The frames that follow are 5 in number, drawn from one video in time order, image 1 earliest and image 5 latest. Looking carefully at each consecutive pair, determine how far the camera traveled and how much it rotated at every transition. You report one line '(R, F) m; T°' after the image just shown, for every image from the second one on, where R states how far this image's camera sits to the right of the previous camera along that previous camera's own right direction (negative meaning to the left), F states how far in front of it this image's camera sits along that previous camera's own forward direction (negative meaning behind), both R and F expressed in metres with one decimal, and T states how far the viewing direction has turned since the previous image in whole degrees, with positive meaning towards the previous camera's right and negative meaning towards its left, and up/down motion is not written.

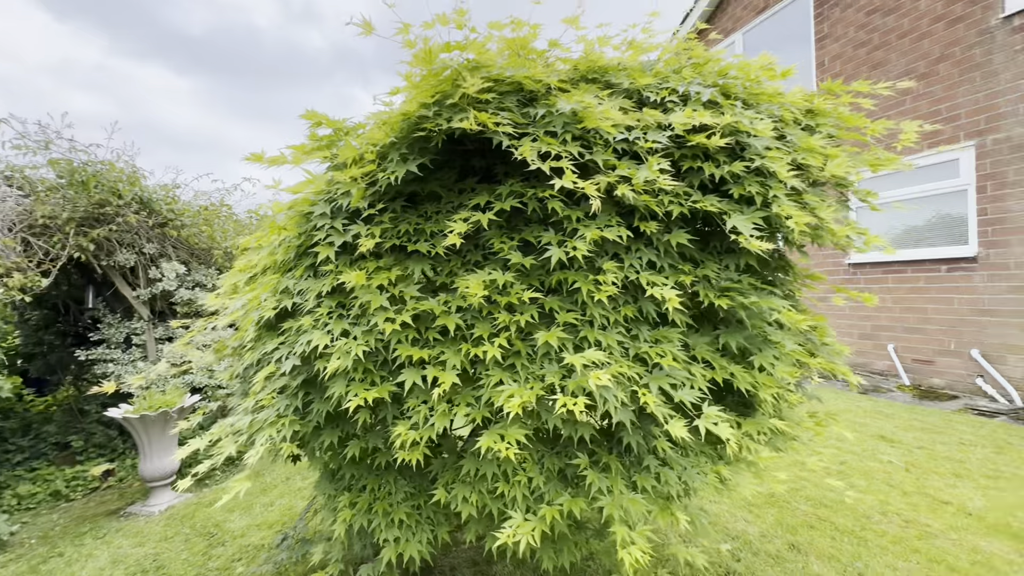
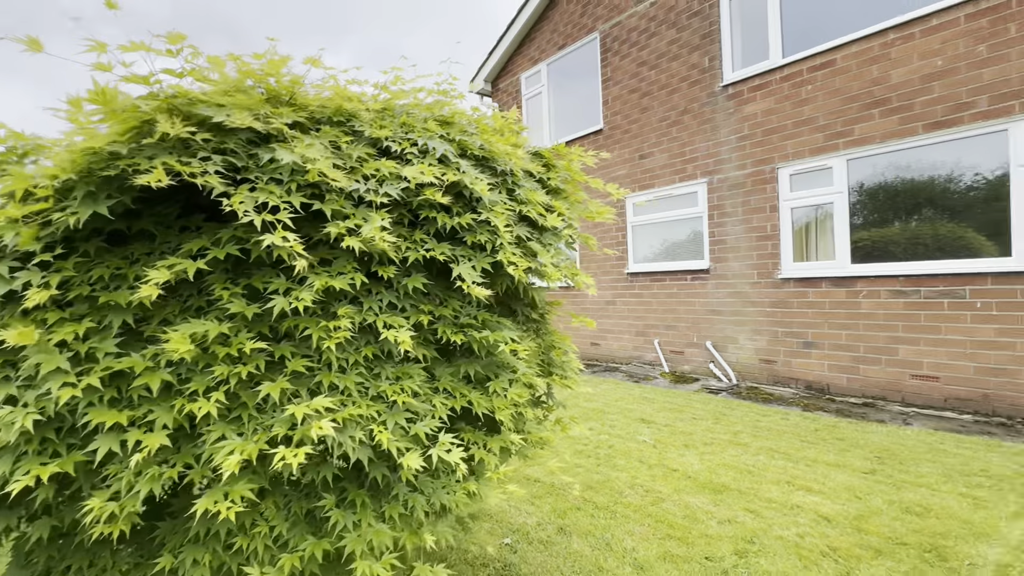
(+0.2, -0.1) m; +20°
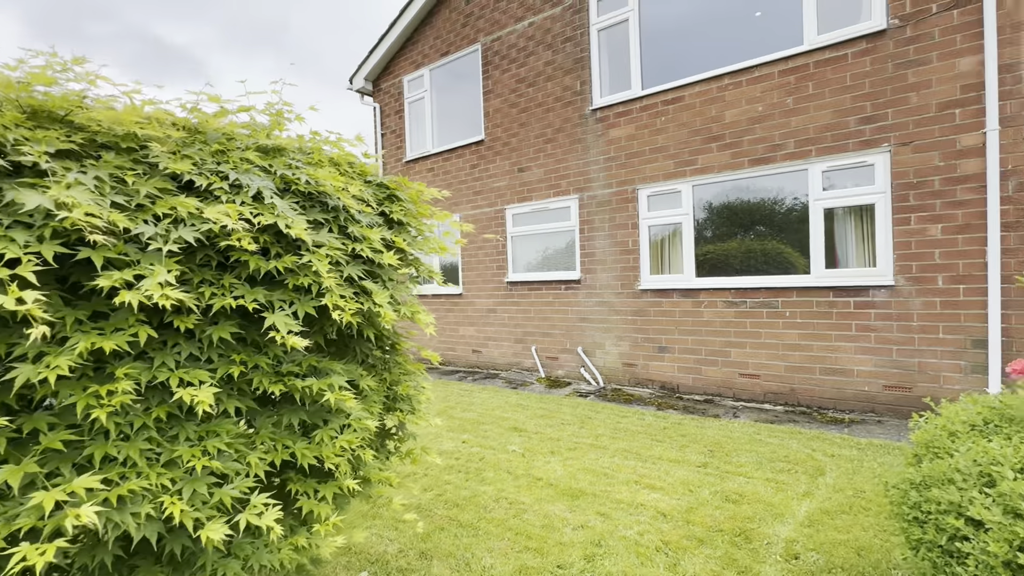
(+0.2, 0.0) m; +13°
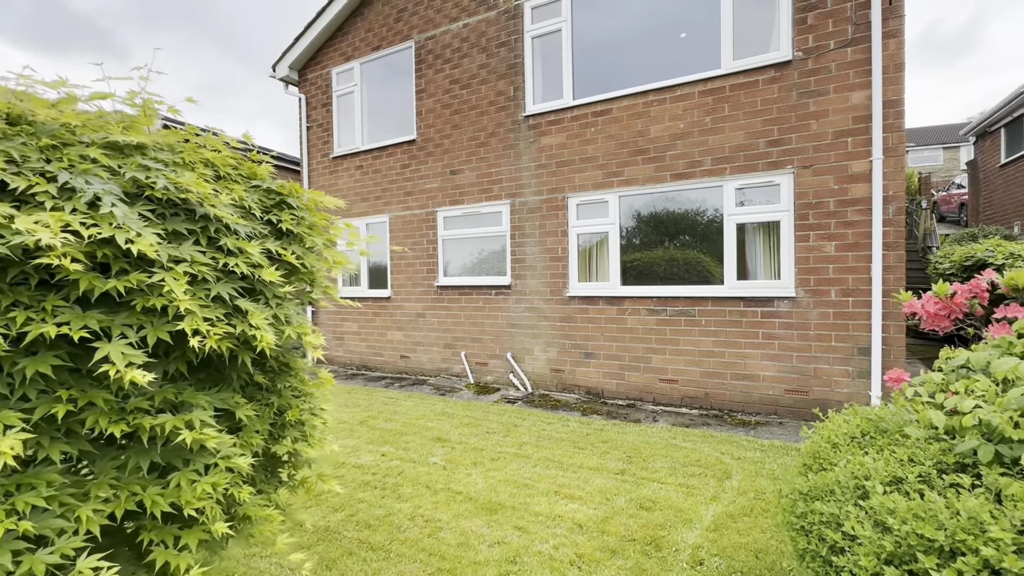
(+0.1, +0.1) m; +8°
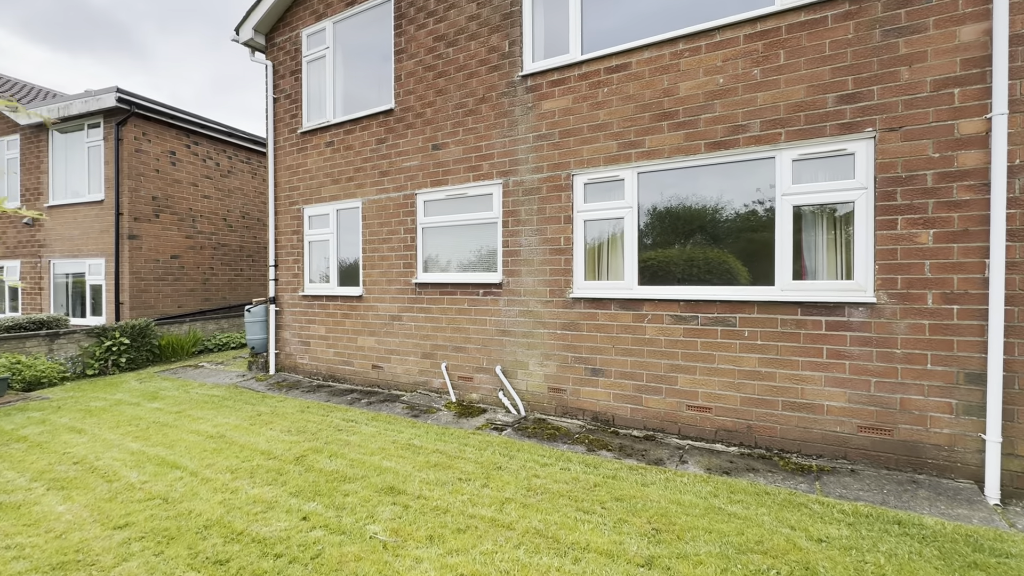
(+0.2, +1.2) m; -1°
